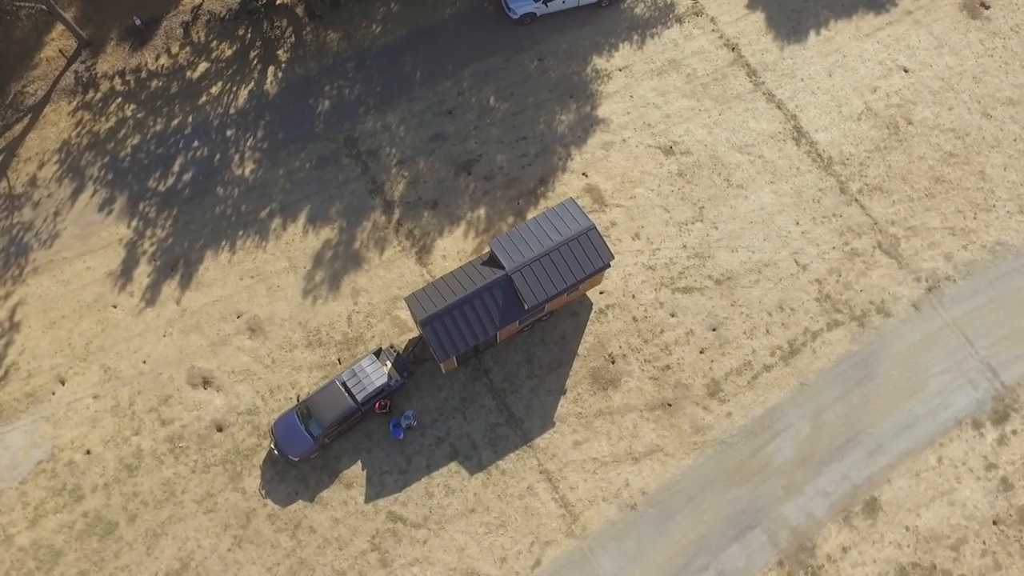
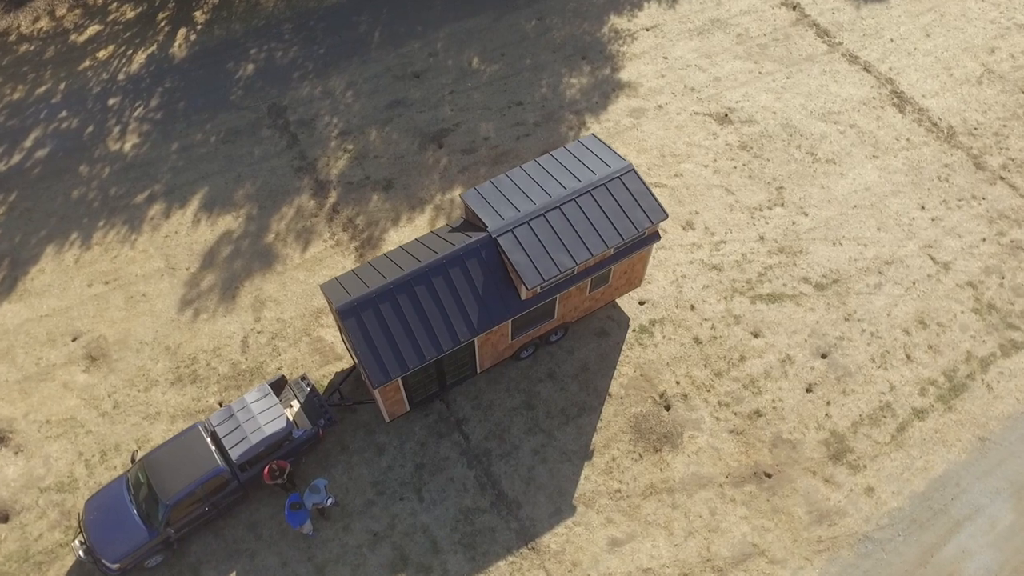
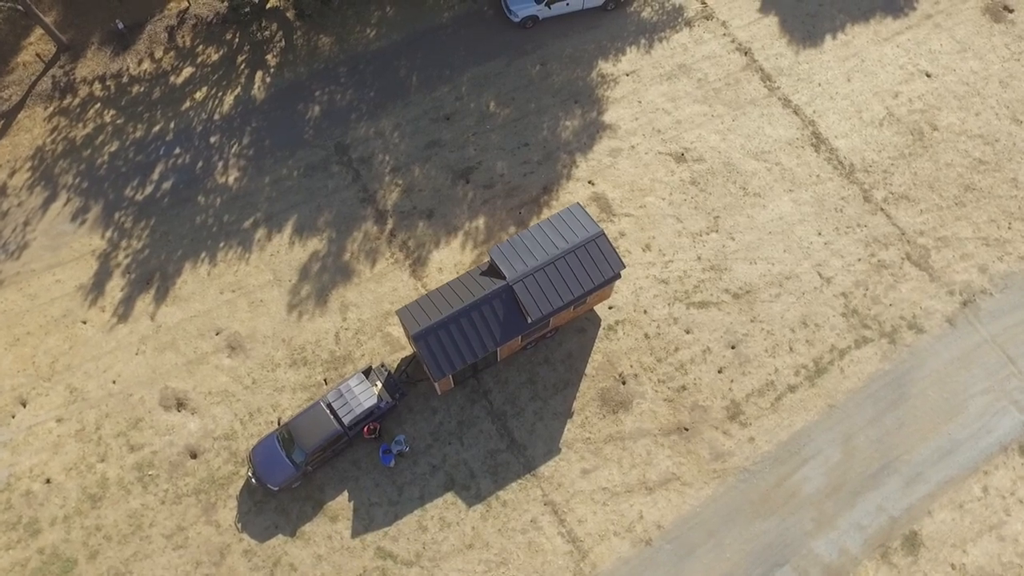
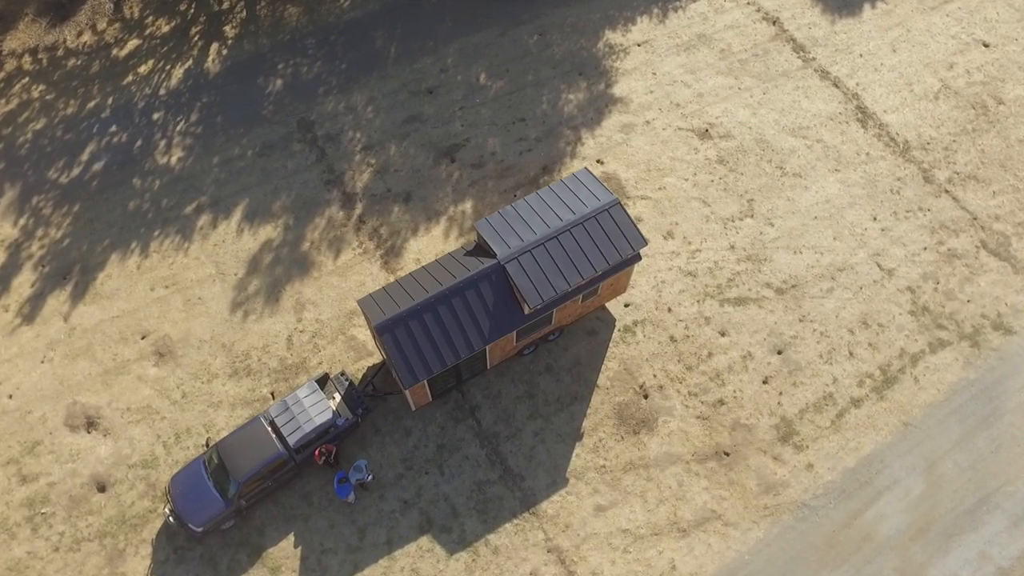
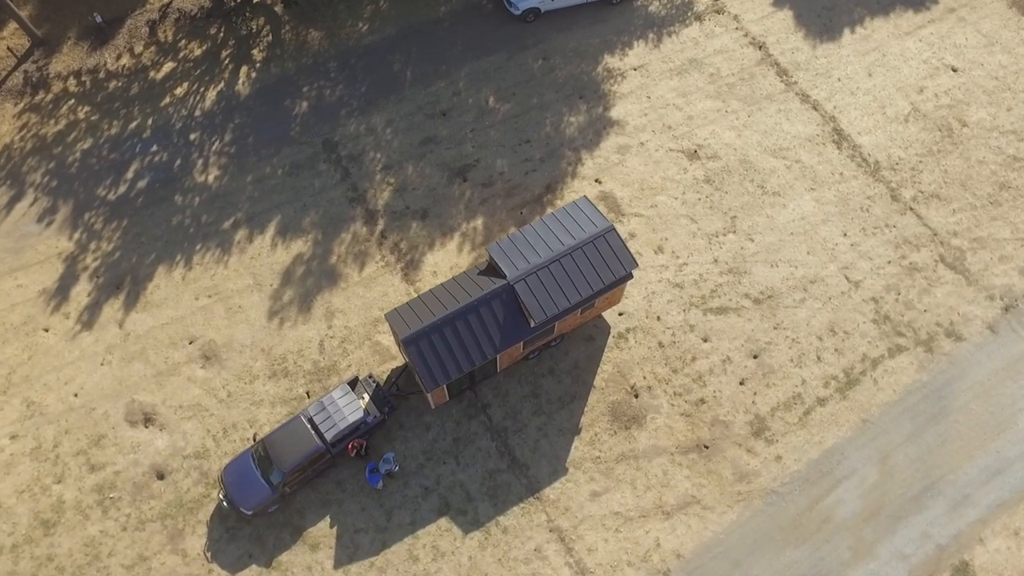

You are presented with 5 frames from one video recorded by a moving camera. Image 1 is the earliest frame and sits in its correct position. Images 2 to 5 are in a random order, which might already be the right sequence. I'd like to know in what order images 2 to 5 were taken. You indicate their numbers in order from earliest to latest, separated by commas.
3, 5, 4, 2
